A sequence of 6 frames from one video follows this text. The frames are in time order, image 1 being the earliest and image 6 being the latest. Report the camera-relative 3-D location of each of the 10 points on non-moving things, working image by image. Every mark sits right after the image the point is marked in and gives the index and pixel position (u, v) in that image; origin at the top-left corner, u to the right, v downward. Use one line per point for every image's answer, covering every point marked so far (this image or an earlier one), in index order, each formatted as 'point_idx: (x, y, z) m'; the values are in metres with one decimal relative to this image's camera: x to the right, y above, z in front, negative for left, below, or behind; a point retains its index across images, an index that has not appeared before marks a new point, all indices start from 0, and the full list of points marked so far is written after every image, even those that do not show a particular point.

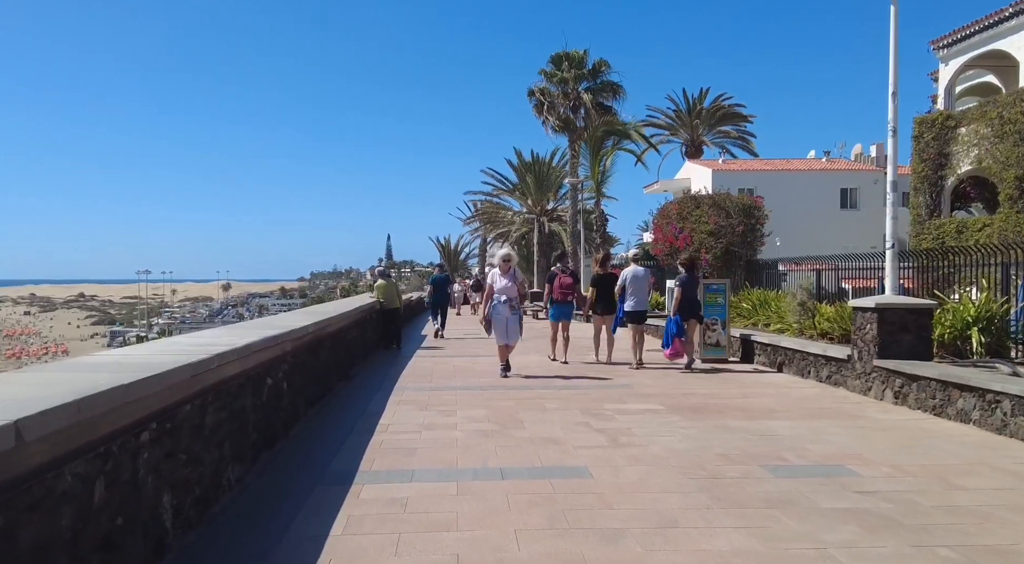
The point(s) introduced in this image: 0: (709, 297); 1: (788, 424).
0: (+3.2, -0.2, +12.8) m
1: (+2.7, -1.4, +7.7) m
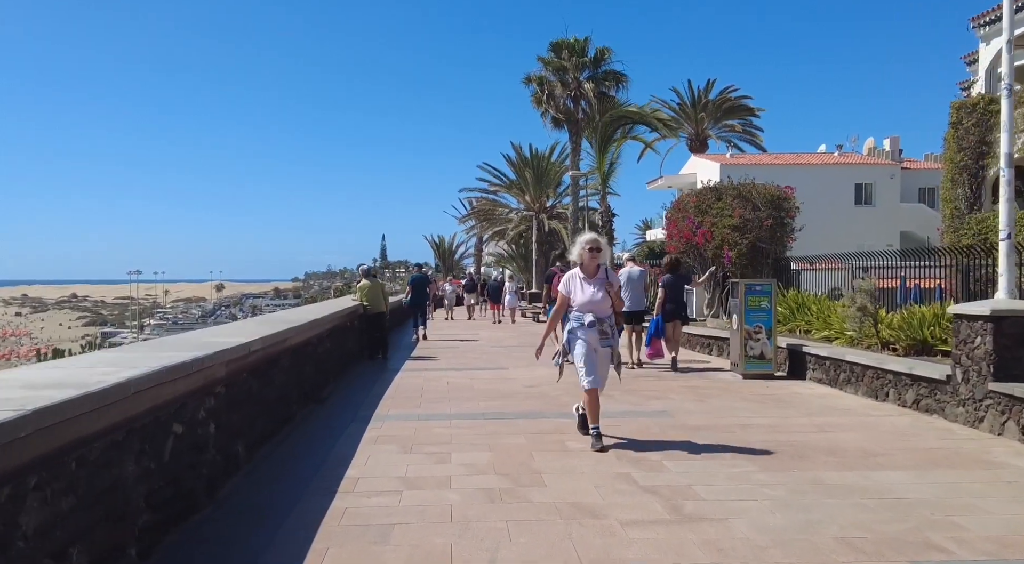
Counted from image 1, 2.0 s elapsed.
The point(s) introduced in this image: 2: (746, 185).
0: (+3.3, -0.3, +10.8) m
1: (+2.8, -1.4, +5.6) m
2: (+5.5, +2.3, +18.3) m
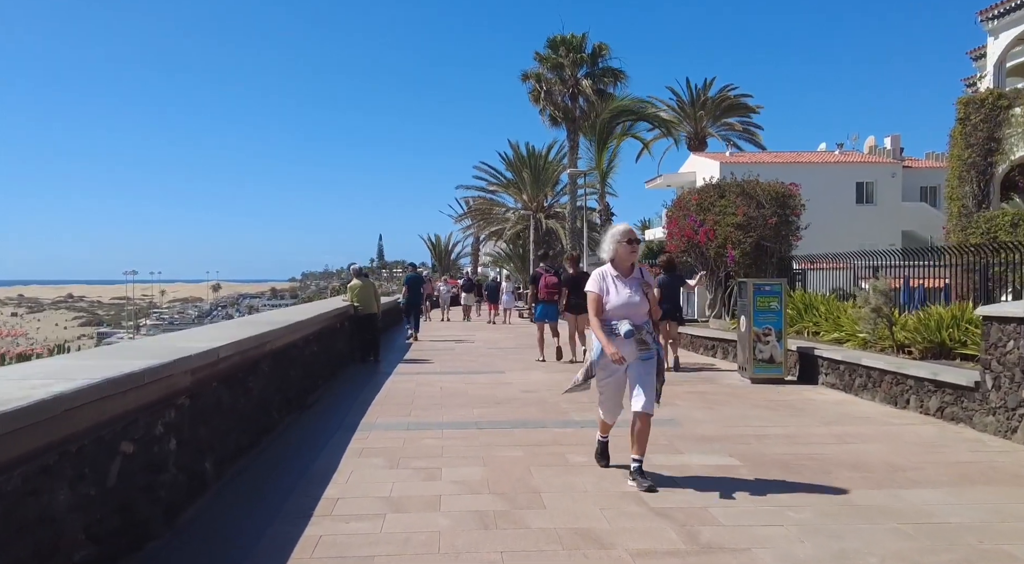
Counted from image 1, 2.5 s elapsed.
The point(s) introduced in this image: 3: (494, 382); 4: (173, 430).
0: (+3.2, -0.3, +10.2) m
1: (+2.8, -1.4, +5.1) m
2: (+5.4, +2.3, +17.8) m
3: (-0.3, -1.4, +10.7) m
4: (-2.1, -0.9, +4.8) m
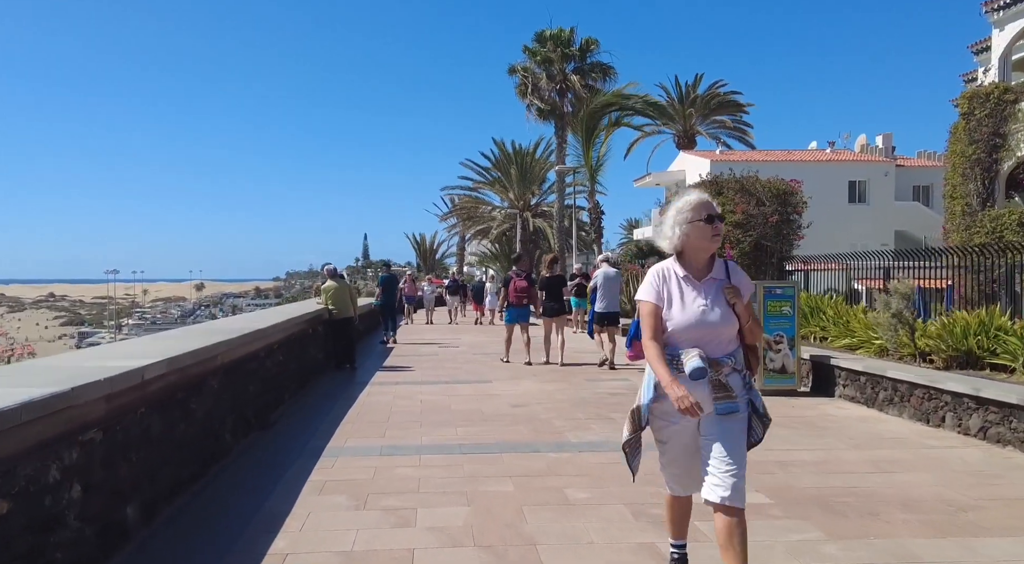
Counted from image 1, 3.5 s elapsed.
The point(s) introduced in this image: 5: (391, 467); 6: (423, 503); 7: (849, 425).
0: (+3.1, -0.3, +9.3) m
1: (+2.7, -1.4, +4.2) m
2: (+5.1, +2.3, +16.9) m
3: (-0.4, -1.4, +9.8) m
4: (-2.1, -0.9, +3.8) m
5: (-0.9, -1.4, +6.1) m
6: (-0.6, -1.4, +5.1) m
7: (+3.2, -1.4, +7.6) m
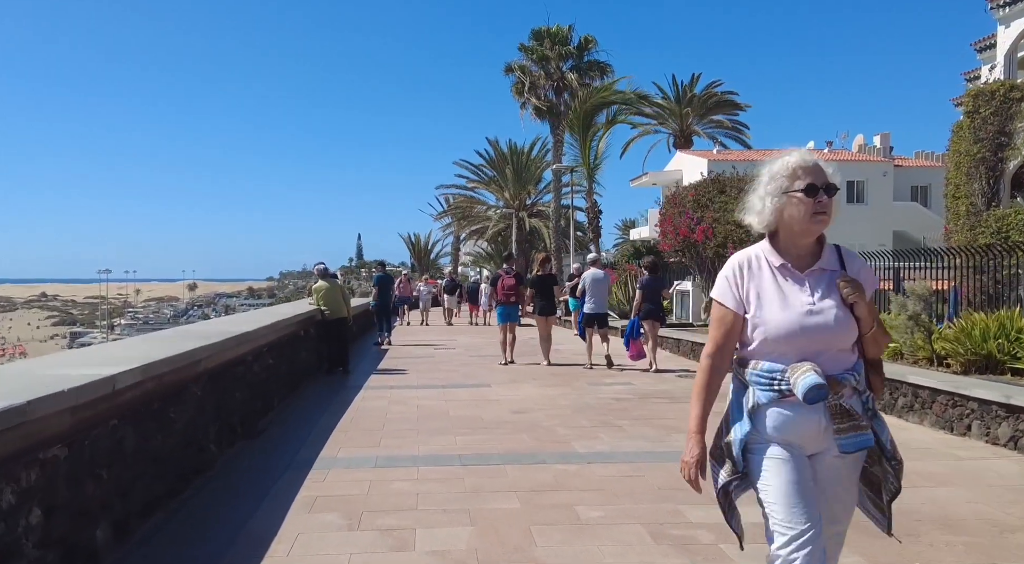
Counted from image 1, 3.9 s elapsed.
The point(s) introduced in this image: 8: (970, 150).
0: (+3.1, -0.3, +9.0) m
1: (+2.8, -1.4, +3.8) m
2: (+5.1, +2.2, +16.6) m
3: (-0.4, -1.4, +9.3) m
4: (-2.1, -0.9, +3.4) m
5: (-0.9, -1.4, +5.7) m
6: (-0.5, -1.4, +4.7) m
7: (+3.3, -1.4, +7.2) m
8: (+11.6, +3.4, +20.0) m
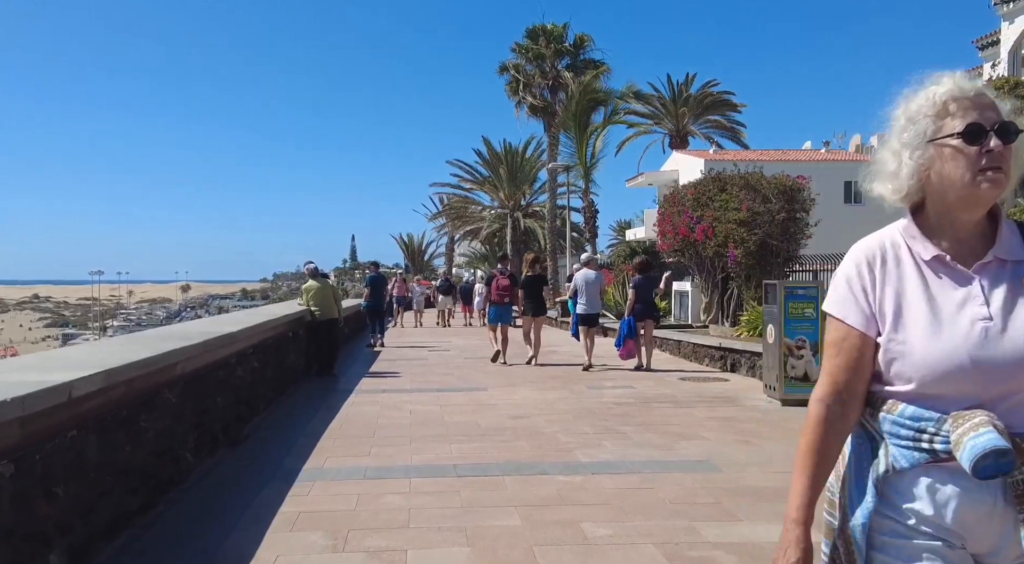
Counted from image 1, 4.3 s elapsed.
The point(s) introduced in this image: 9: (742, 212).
0: (+3.1, -0.3, +8.6) m
1: (+2.8, -1.4, +3.4) m
2: (+5.0, +2.2, +16.2) m
3: (-0.4, -1.4, +8.9) m
4: (-2.1, -0.9, +3.0) m
5: (-0.9, -1.4, +5.2) m
6: (-0.5, -1.4, +4.2) m
7: (+3.3, -1.4, +6.8) m
8: (+11.5, +3.4, +19.6) m
9: (+4.5, +1.4, +15.4) m
